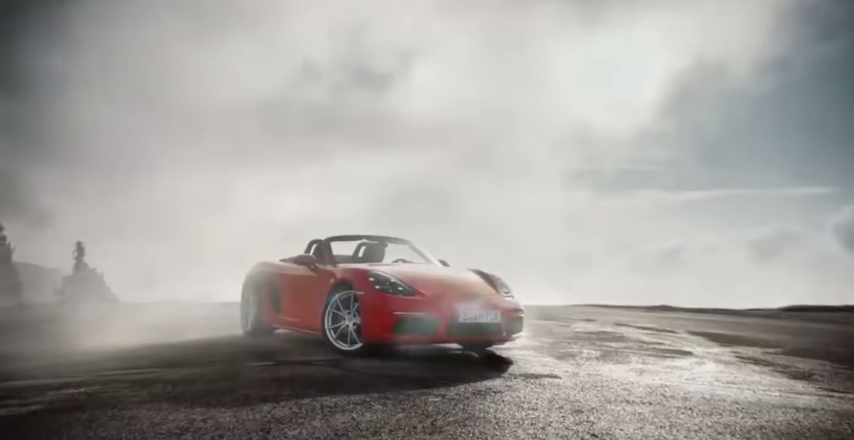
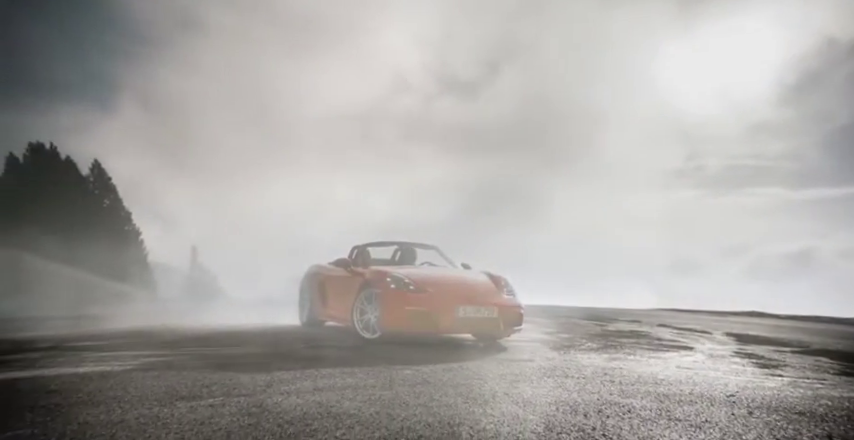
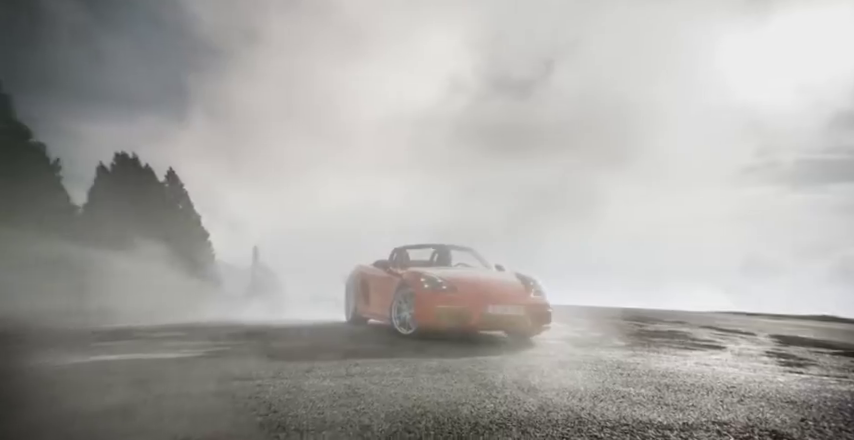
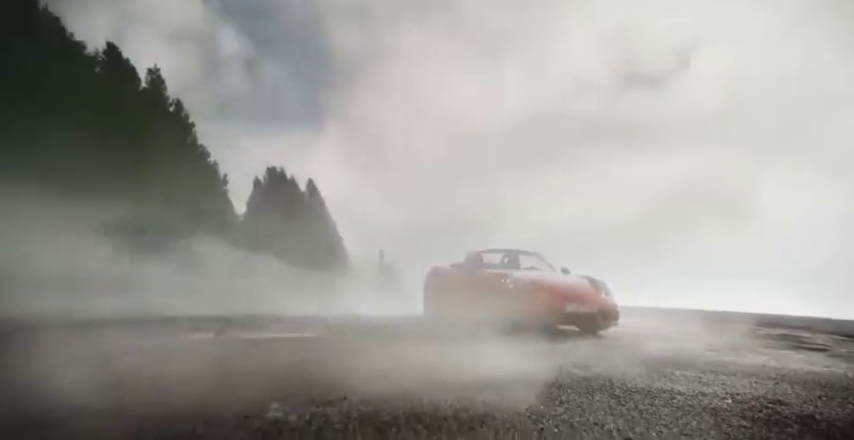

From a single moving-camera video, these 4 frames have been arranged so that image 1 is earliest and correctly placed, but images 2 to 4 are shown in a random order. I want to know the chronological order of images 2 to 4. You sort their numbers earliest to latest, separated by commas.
2, 3, 4
